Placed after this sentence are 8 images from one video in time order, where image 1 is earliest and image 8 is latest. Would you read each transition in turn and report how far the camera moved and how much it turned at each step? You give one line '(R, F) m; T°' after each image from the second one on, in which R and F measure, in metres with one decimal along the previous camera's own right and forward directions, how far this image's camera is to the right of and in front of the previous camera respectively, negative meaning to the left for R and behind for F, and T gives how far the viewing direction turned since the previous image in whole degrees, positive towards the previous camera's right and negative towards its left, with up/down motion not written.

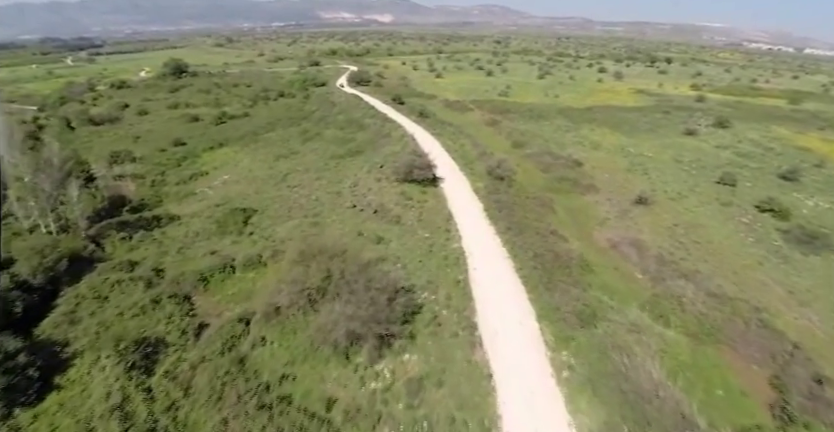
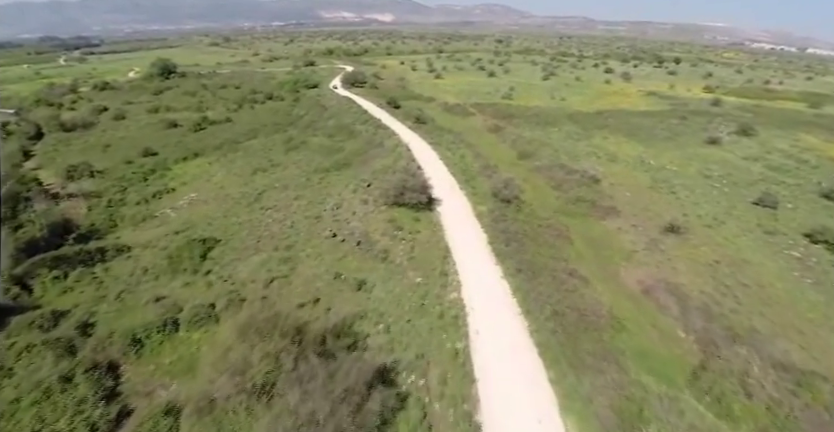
(+0.7, +5.1) m; 0°
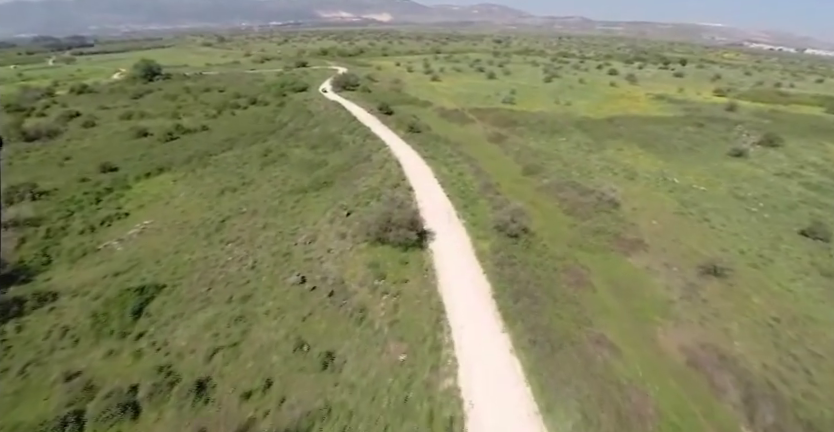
(+0.7, +5.1) m; 0°
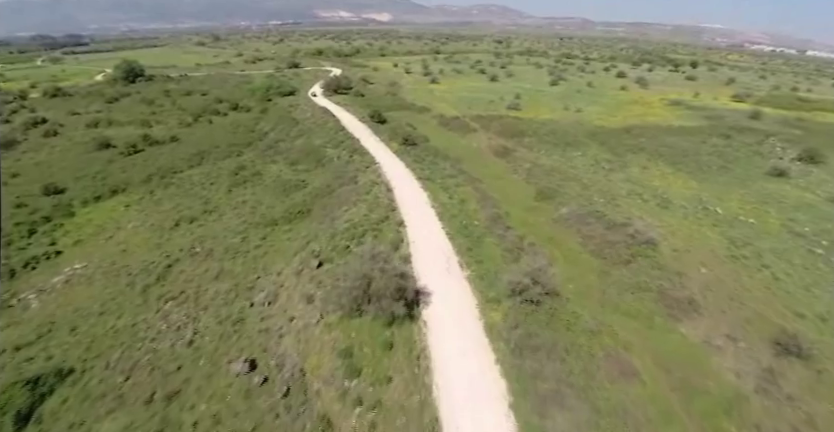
(+0.5, +5.9) m; 0°
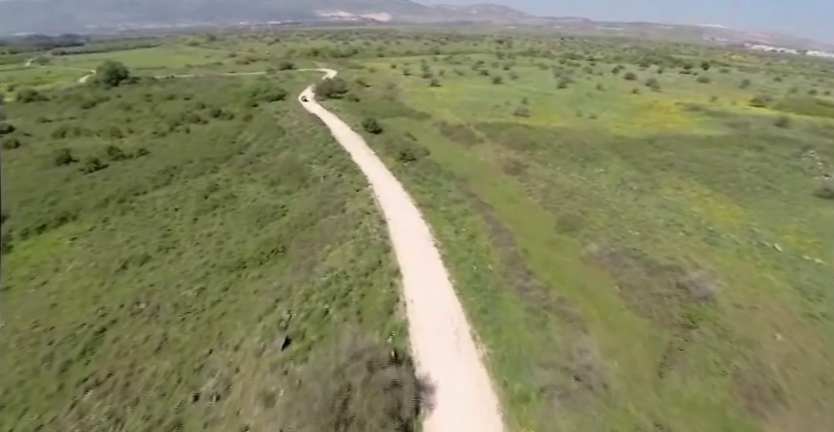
(0.0, +5.3) m; 0°
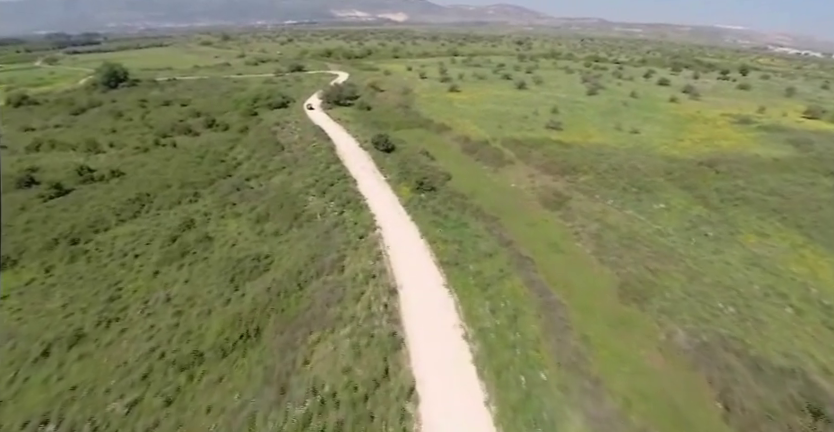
(-0.6, +6.6) m; -2°
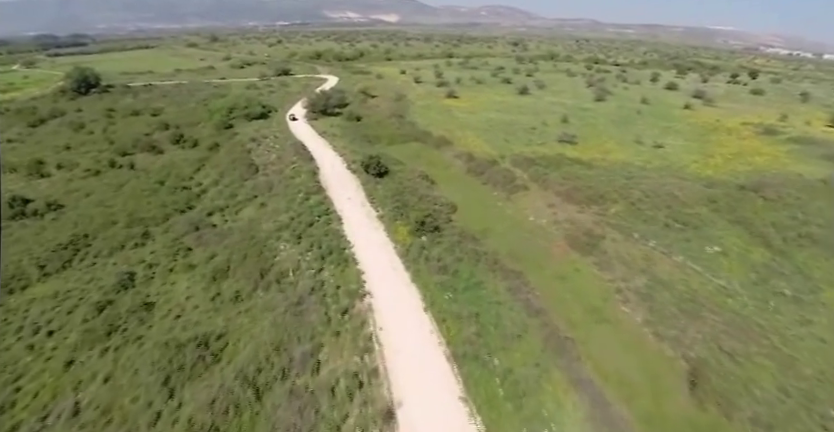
(-0.3, +5.9) m; +1°
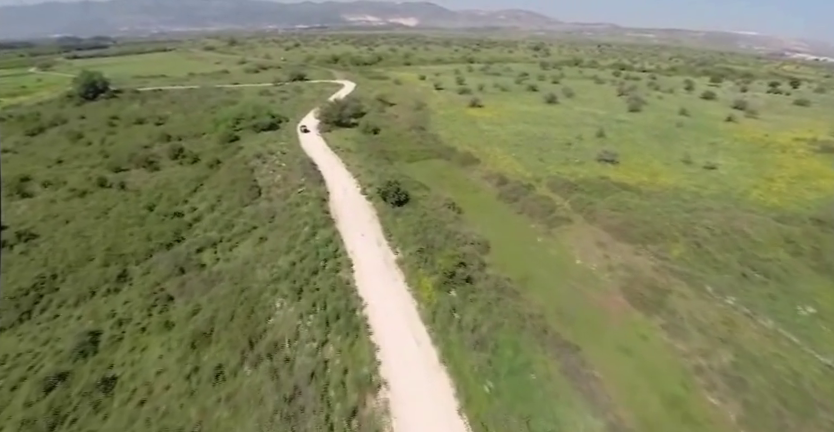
(-0.9, +4.5) m; -2°
